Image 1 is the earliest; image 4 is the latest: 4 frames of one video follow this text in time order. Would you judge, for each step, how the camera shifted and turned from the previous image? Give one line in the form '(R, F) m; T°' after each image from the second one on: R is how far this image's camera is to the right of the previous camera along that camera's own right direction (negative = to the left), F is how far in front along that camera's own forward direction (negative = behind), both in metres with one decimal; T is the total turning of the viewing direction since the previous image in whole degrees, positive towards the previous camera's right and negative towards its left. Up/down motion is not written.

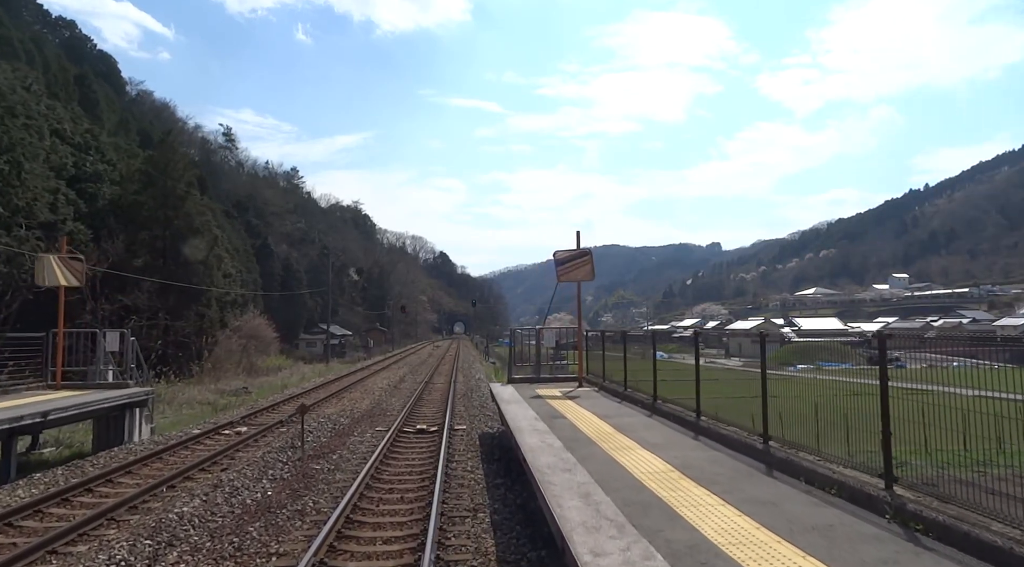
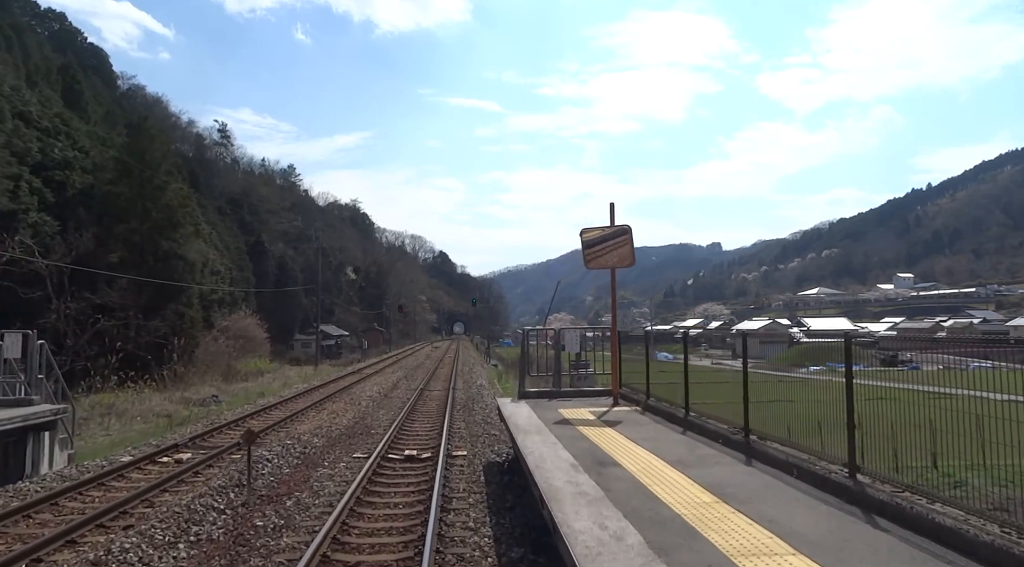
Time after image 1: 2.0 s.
(-0.2, +2.4) m; 0°
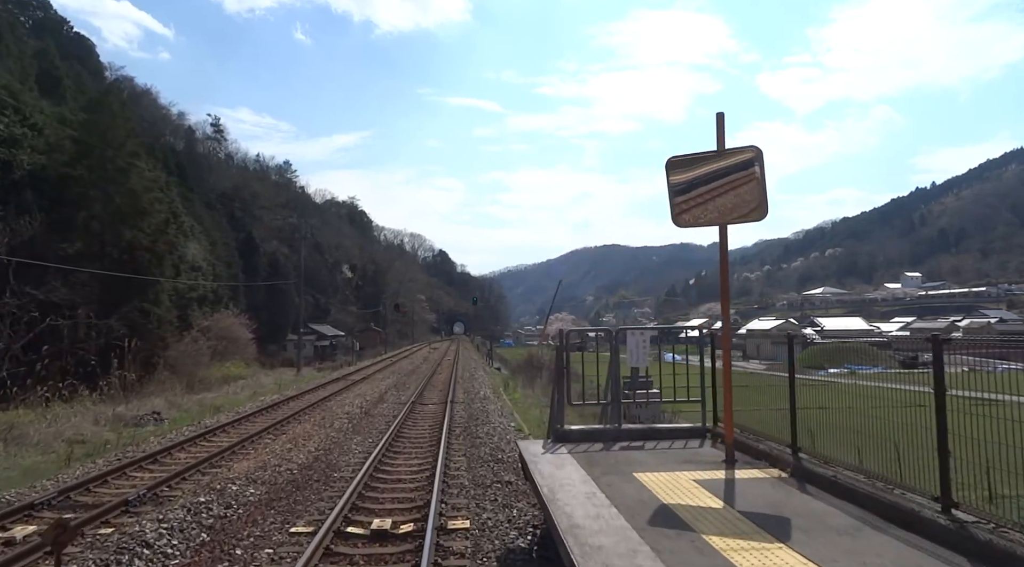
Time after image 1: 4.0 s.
(-0.2, +3.5) m; 0°
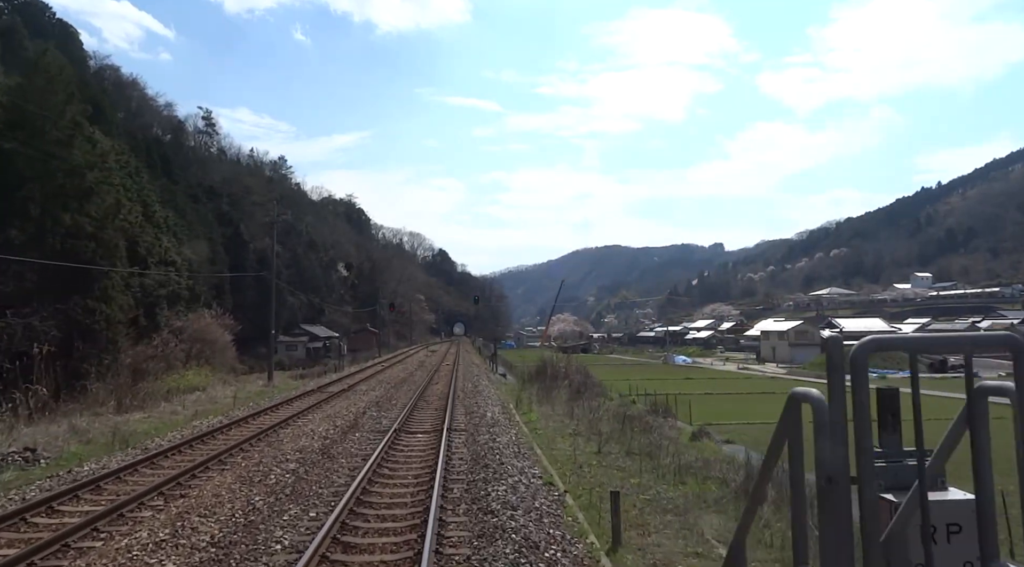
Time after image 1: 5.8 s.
(-0.3, +4.3) m; 0°
